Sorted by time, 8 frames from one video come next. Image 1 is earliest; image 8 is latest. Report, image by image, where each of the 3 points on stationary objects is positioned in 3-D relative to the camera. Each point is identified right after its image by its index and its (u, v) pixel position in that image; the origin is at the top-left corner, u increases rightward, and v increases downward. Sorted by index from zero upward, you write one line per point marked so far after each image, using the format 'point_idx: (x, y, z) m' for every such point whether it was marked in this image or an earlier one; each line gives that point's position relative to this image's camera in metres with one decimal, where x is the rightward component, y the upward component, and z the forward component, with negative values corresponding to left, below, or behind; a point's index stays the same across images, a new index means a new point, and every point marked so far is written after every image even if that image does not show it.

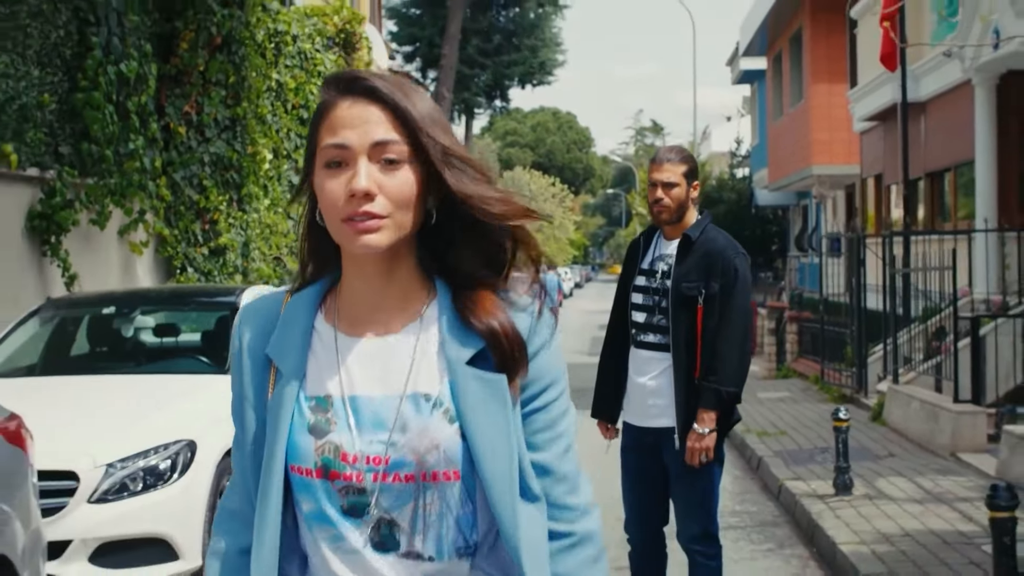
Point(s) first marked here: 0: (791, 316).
0: (+3.1, -0.3, +18.0) m
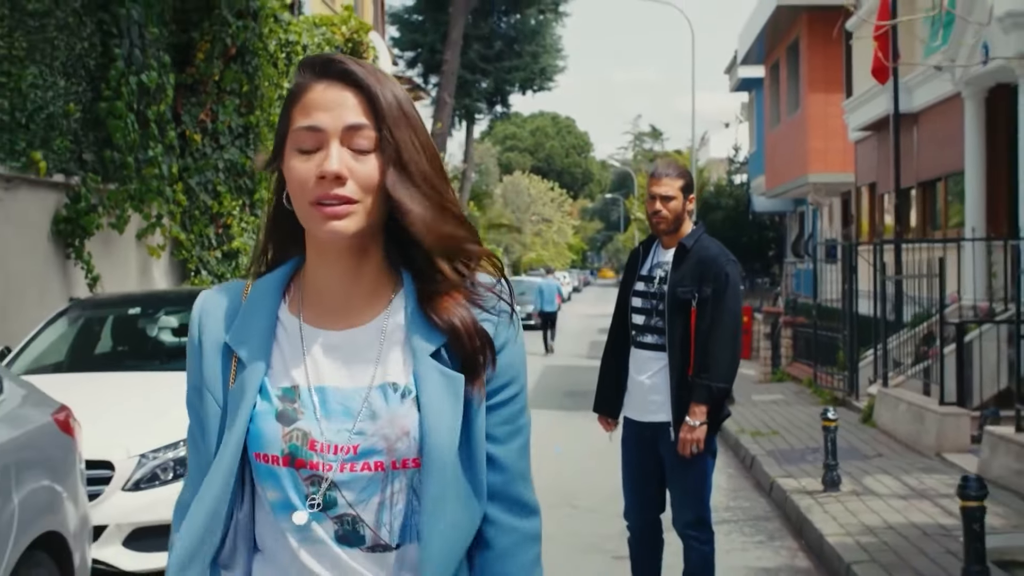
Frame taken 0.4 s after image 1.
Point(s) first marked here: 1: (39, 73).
0: (+3.1, -0.4, +18.4) m
1: (-2.6, +1.2, +9.2) m
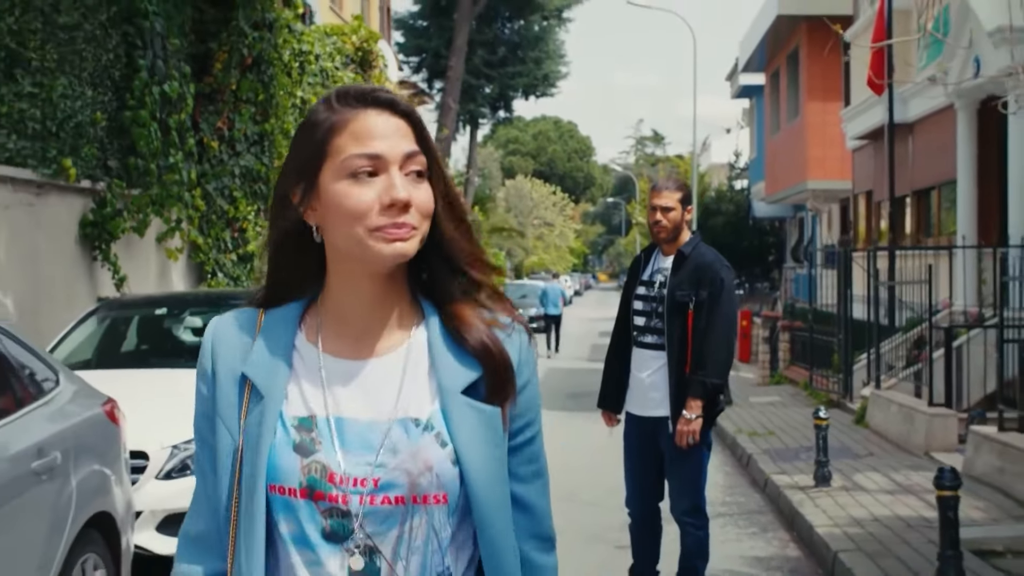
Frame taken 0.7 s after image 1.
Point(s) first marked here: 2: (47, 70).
0: (+3.1, -0.4, +18.8) m
1: (-2.6, +1.2, +9.6) m
2: (-2.6, +1.2, +9.2) m
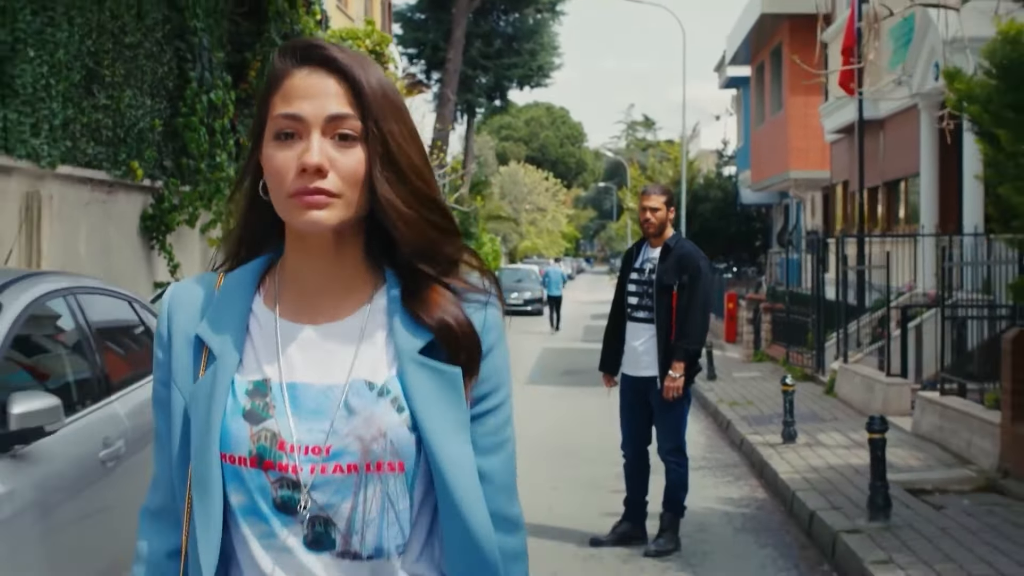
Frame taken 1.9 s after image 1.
0: (+3.1, -0.2, +20.3) m
1: (-2.5, +1.3, +11.0) m
2: (-2.6, +1.3, +10.6) m
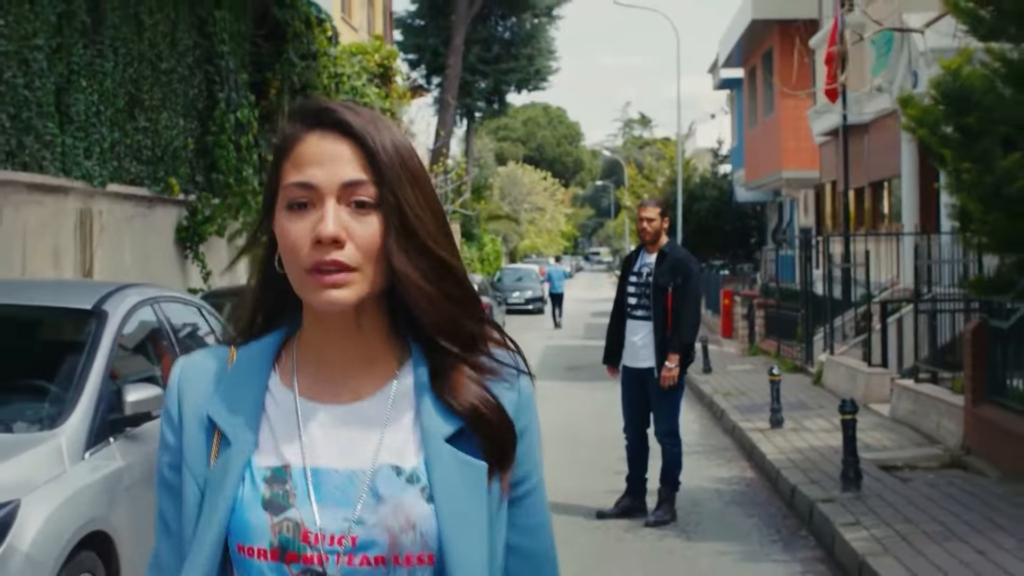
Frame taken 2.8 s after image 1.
0: (+3.2, -0.2, +21.2) m
1: (-2.5, +1.2, +11.9) m
2: (-2.5, +1.3, +11.6) m
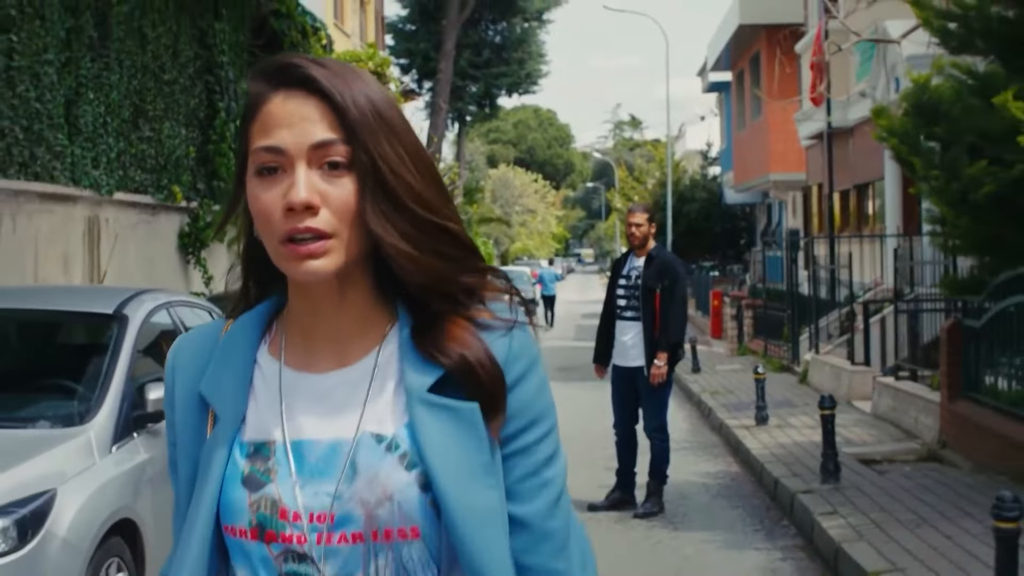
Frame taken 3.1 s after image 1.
0: (+3.1, -0.2, +21.6) m
1: (-2.5, +1.2, +12.3) m
2: (-2.6, +1.2, +11.9) m
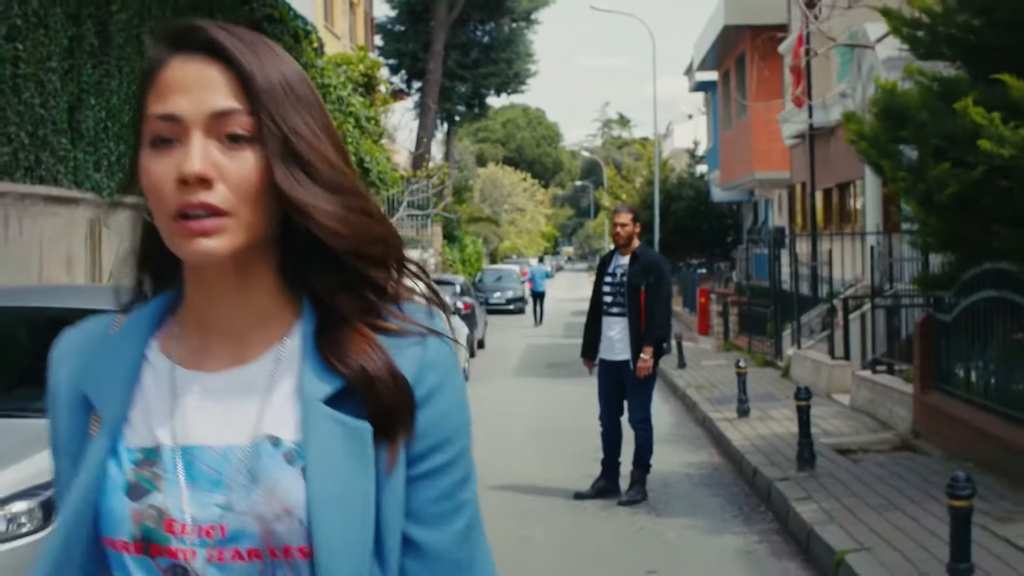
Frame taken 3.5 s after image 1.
0: (+2.9, -0.2, +22.0) m
1: (-2.6, +1.2, +12.6) m
2: (-2.7, +1.2, +12.3) m
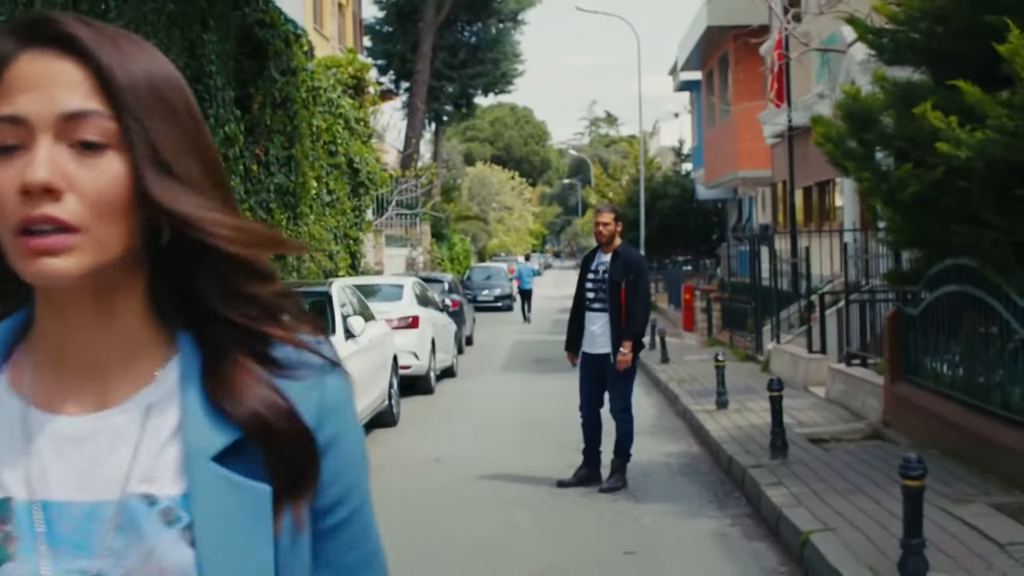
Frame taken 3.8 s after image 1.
0: (+2.8, -0.1, +22.4) m
1: (-2.7, +1.2, +13.0) m
2: (-2.8, +1.3, +12.7) m
